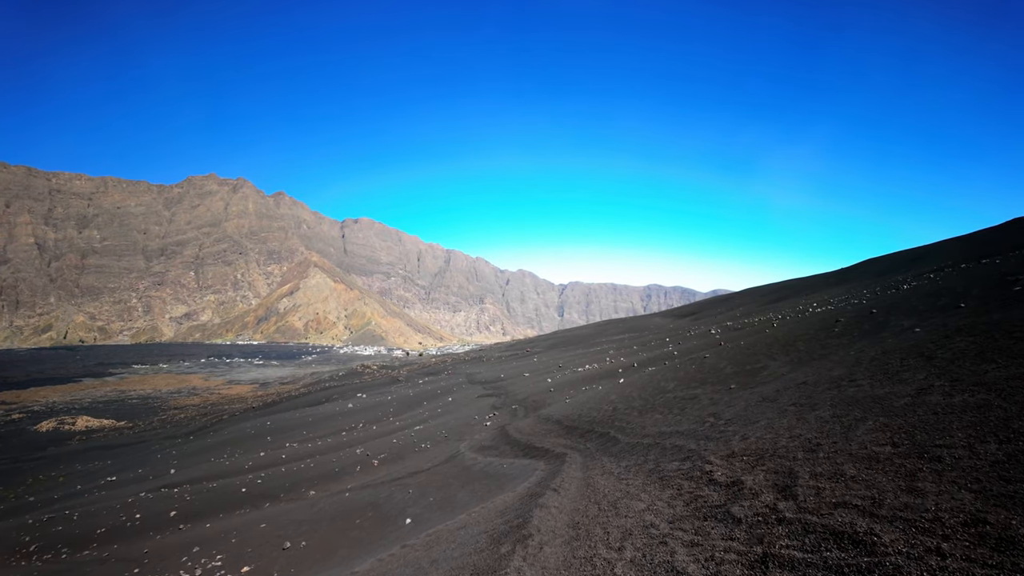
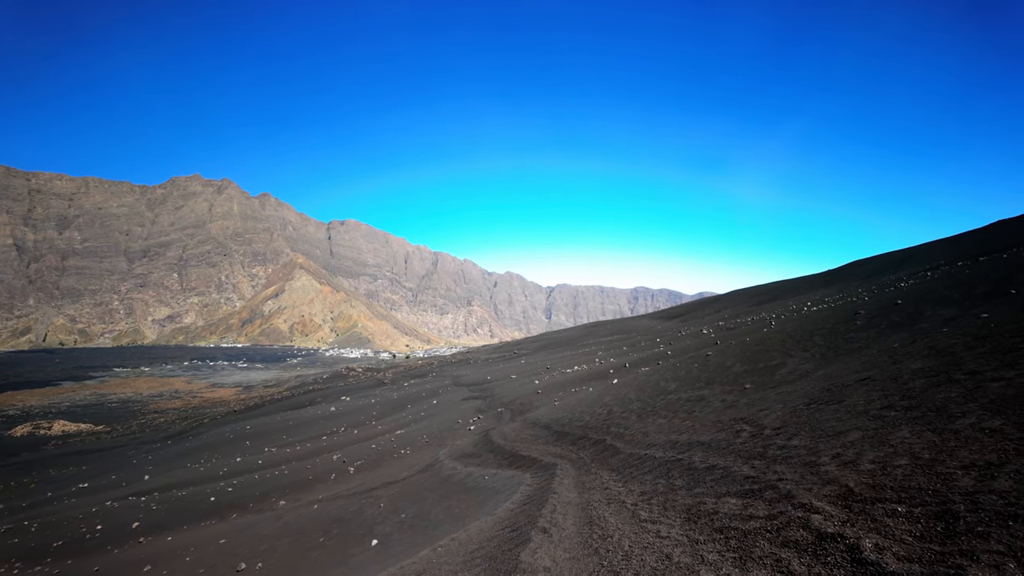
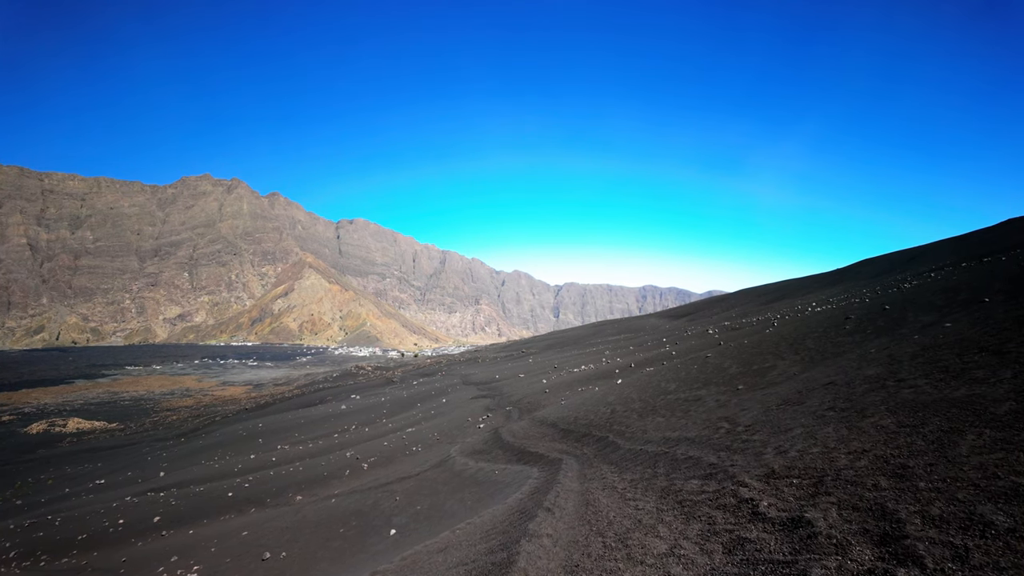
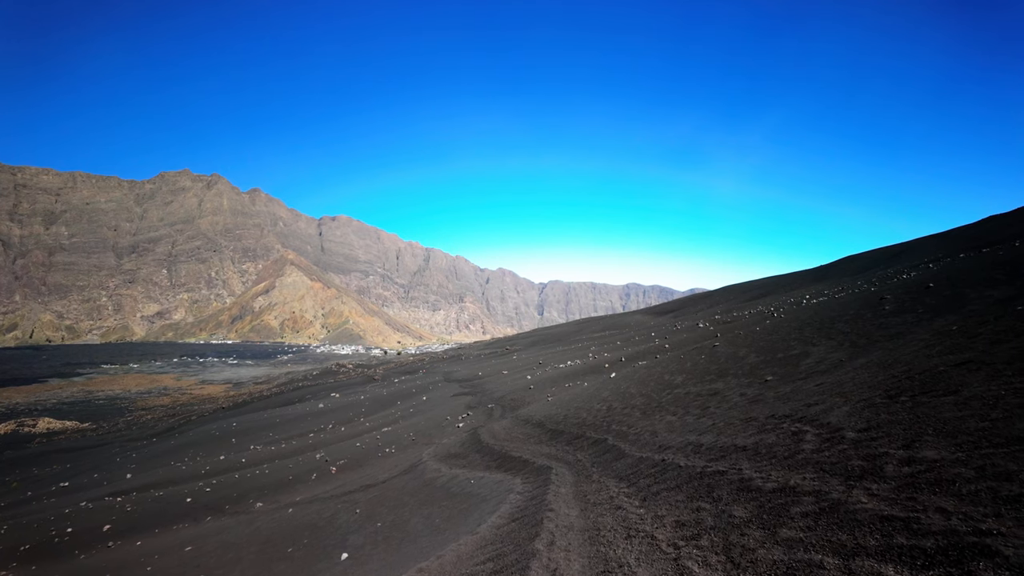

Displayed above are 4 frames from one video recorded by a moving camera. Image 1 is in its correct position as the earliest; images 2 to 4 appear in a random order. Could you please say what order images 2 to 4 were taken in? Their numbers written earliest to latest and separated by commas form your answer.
3, 2, 4
